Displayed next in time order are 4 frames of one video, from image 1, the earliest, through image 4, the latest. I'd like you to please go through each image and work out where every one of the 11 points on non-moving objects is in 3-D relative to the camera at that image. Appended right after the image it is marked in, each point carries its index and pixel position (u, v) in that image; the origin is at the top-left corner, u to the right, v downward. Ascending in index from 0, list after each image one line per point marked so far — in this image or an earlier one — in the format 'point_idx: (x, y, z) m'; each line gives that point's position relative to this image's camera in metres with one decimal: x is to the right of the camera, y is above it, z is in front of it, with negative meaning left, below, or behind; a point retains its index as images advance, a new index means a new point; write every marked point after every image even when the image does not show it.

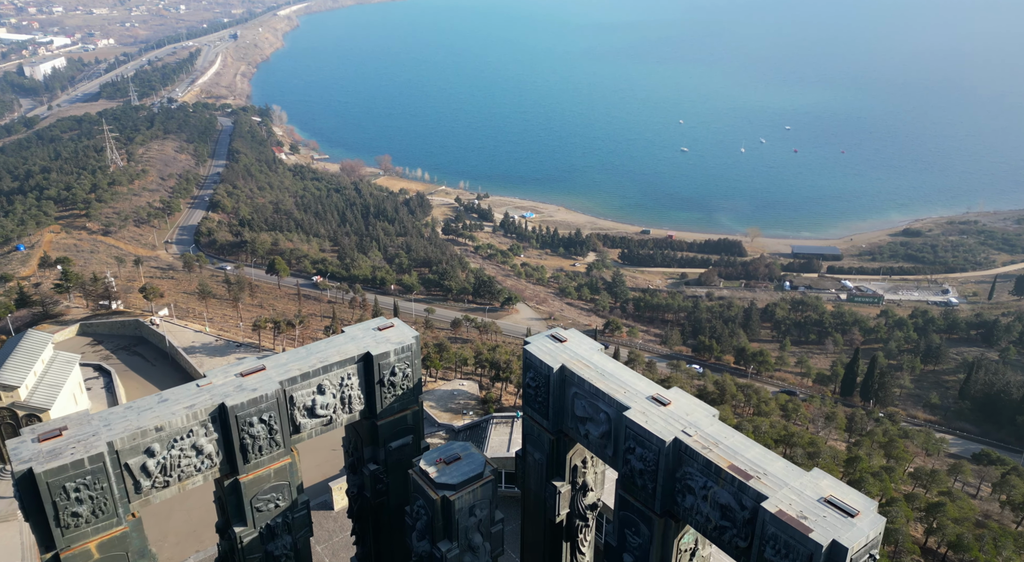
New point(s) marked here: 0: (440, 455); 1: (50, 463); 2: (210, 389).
0: (-1.4, -3.5, +15.4) m
1: (-7.4, -2.9, +12.5) m
2: (-5.7, -2.0, +14.5) m
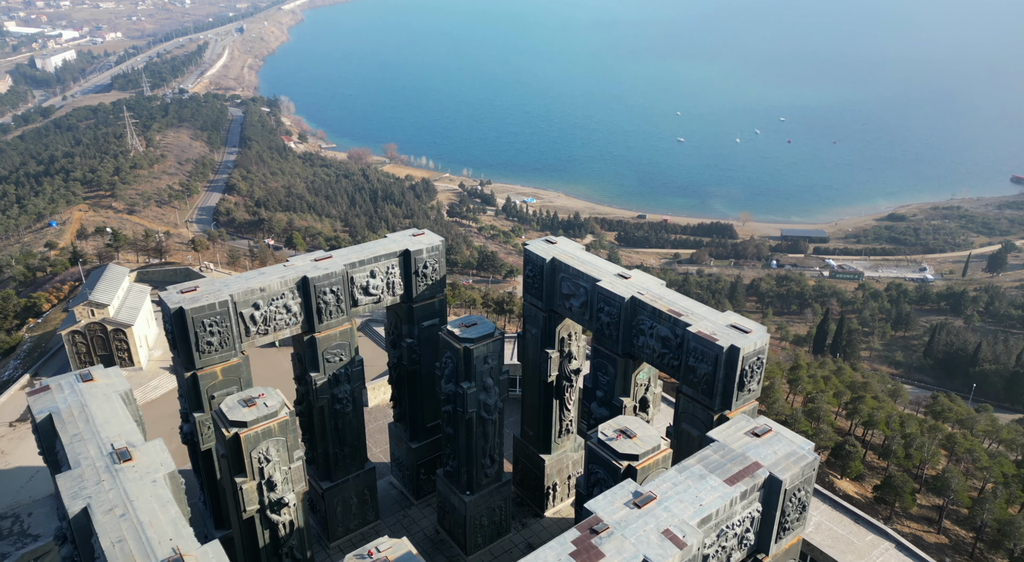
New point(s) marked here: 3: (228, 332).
0: (-1.3, -1.1, +20.7) m
1: (-7.3, -0.5, +17.8) m
2: (-5.6, +0.4, +19.8) m
3: (-6.7, -1.2, +18.3) m
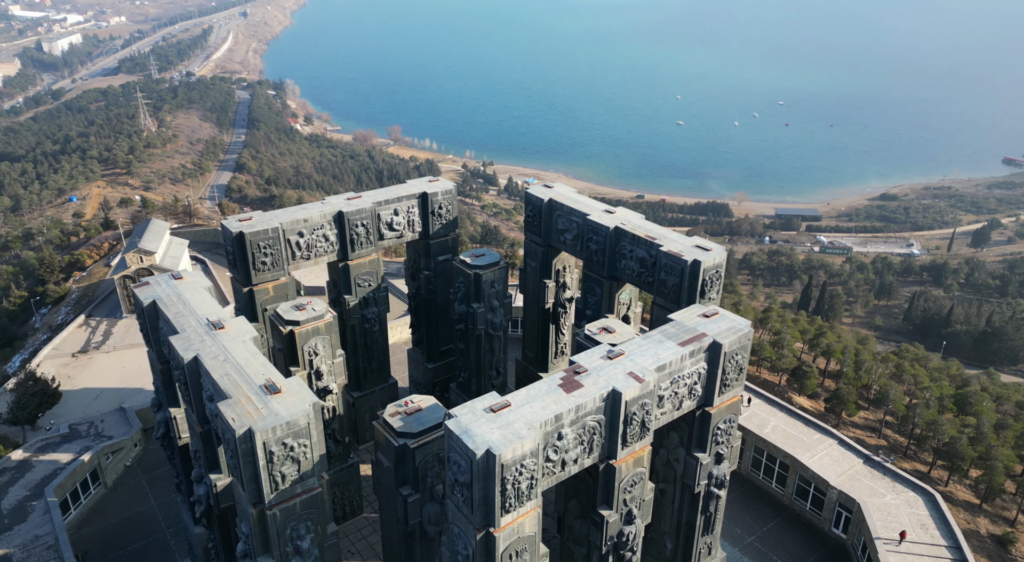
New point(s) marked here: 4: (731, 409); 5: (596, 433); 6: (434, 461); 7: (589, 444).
0: (-1.2, +0.9, +24.4) m
1: (-7.2, +1.4, +21.5) m
2: (-5.5, +2.3, +23.5) m
3: (-6.7, +0.7, +22.0) m
4: (+4.8, -2.8, +17.0) m
5: (+1.6, -2.8, +14.5) m
6: (-1.6, -3.7, +16.0) m
7: (+1.4, -3.1, +14.5) m
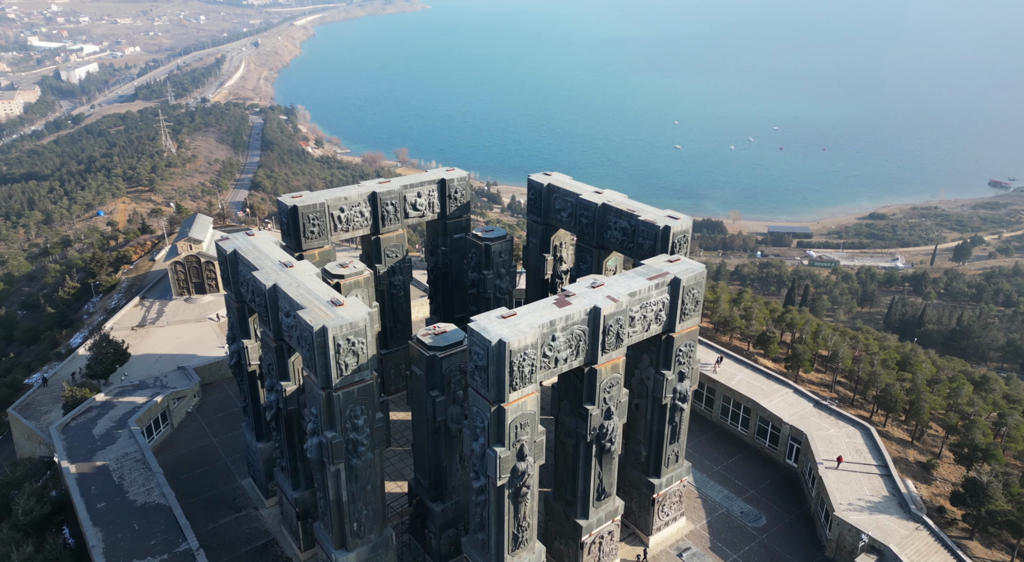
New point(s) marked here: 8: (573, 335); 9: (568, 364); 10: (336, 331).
0: (-1.1, +1.9, +29.1) m
1: (-7.1, +2.6, +26.2) m
2: (-5.4, +3.4, +28.2) m
3: (-6.5, +1.9, +26.7) m
4: (+5.0, -1.5, +21.5) m
5: (+1.7, -1.4, +19.0) m
6: (-1.5, -2.4, +20.5) m
7: (+1.6, -1.7, +19.0) m
8: (+1.5, -1.3, +18.8) m
9: (+1.4, -2.0, +19.0) m
10: (-4.1, -1.2, +17.9) m
